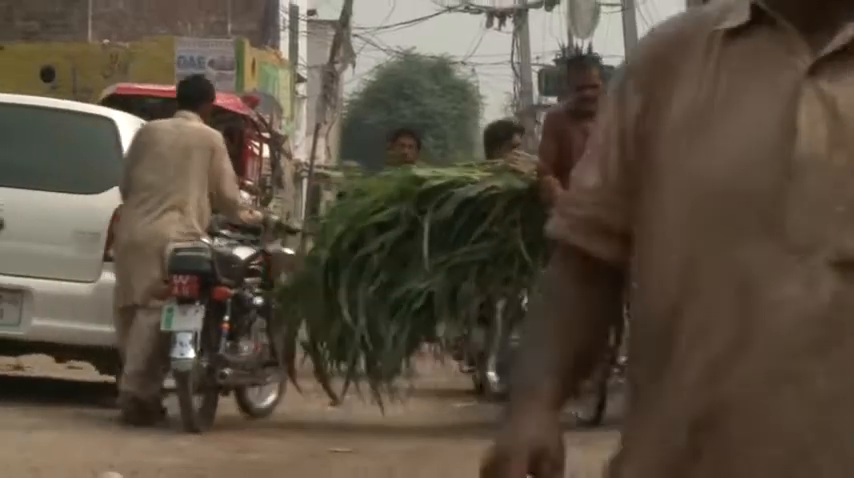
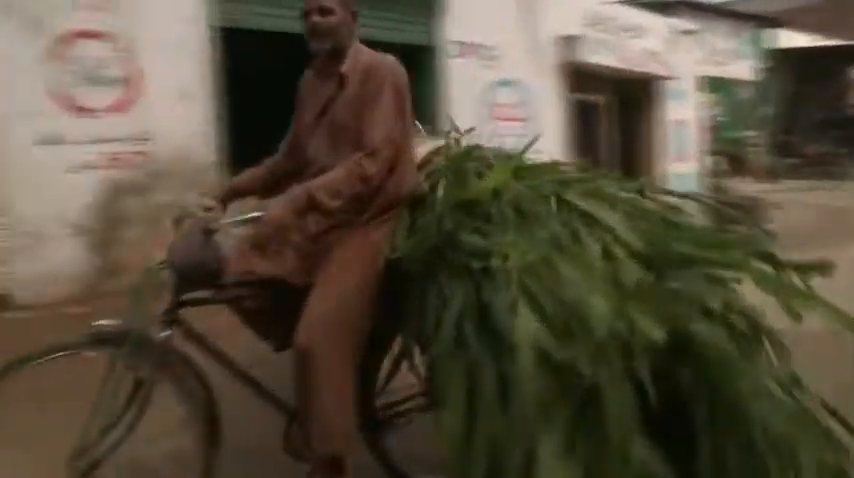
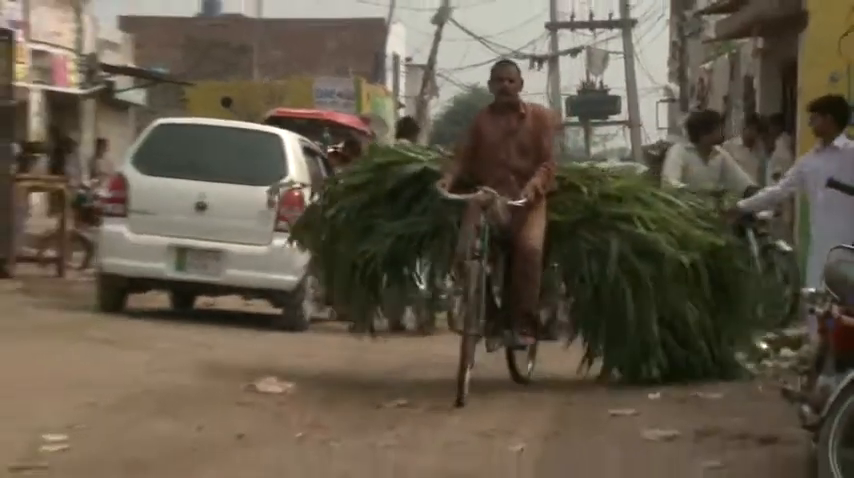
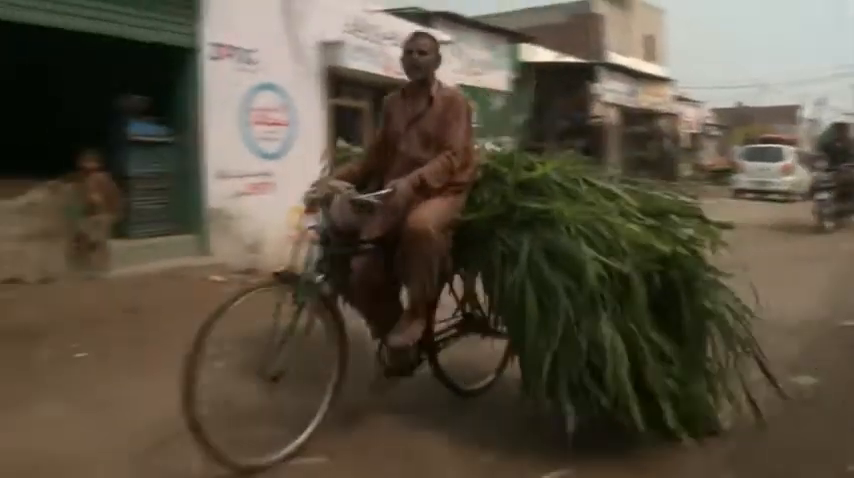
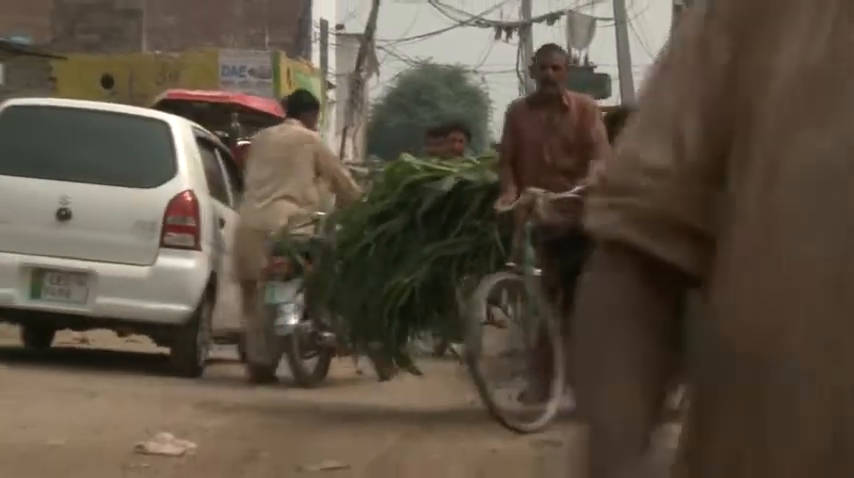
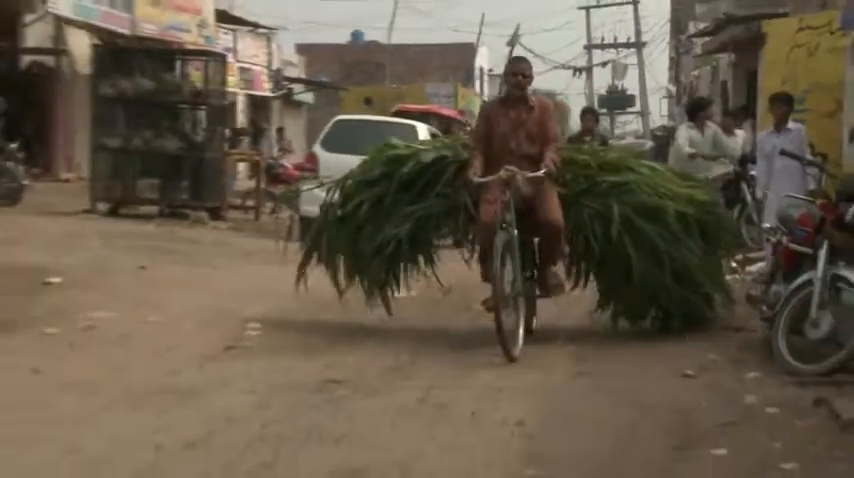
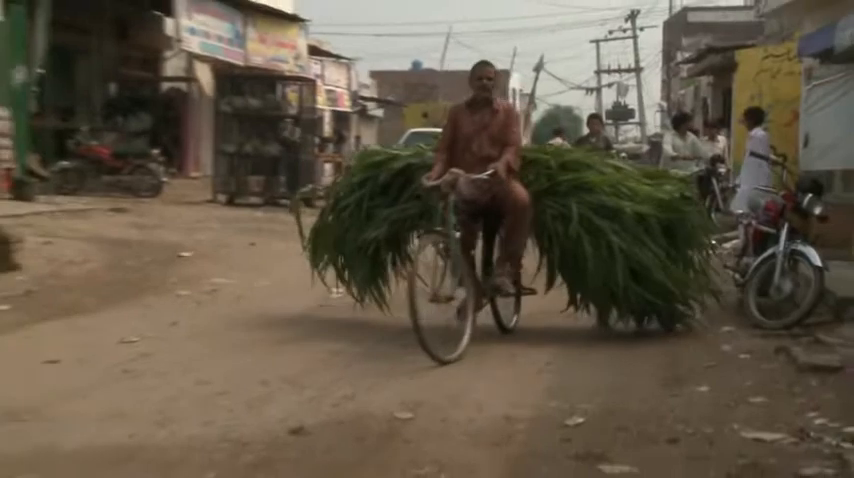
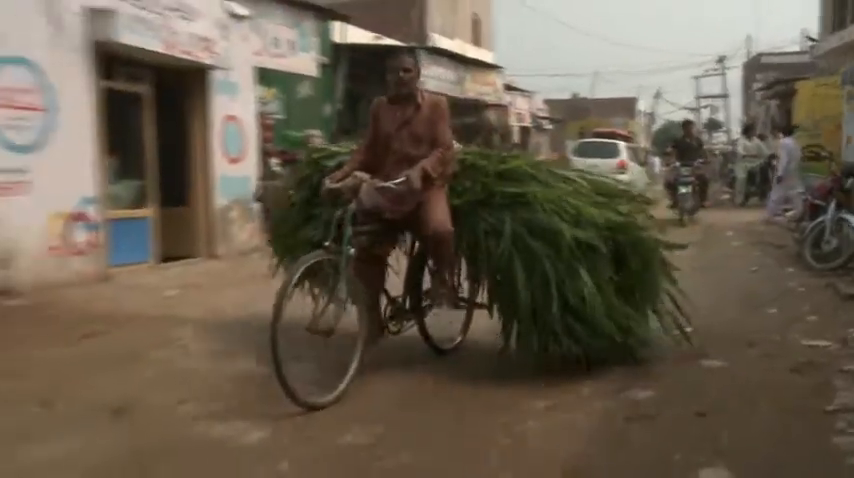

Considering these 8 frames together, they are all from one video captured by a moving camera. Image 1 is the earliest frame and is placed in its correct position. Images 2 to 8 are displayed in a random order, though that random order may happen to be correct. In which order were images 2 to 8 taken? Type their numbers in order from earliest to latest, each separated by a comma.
5, 3, 6, 7, 8, 4, 2
